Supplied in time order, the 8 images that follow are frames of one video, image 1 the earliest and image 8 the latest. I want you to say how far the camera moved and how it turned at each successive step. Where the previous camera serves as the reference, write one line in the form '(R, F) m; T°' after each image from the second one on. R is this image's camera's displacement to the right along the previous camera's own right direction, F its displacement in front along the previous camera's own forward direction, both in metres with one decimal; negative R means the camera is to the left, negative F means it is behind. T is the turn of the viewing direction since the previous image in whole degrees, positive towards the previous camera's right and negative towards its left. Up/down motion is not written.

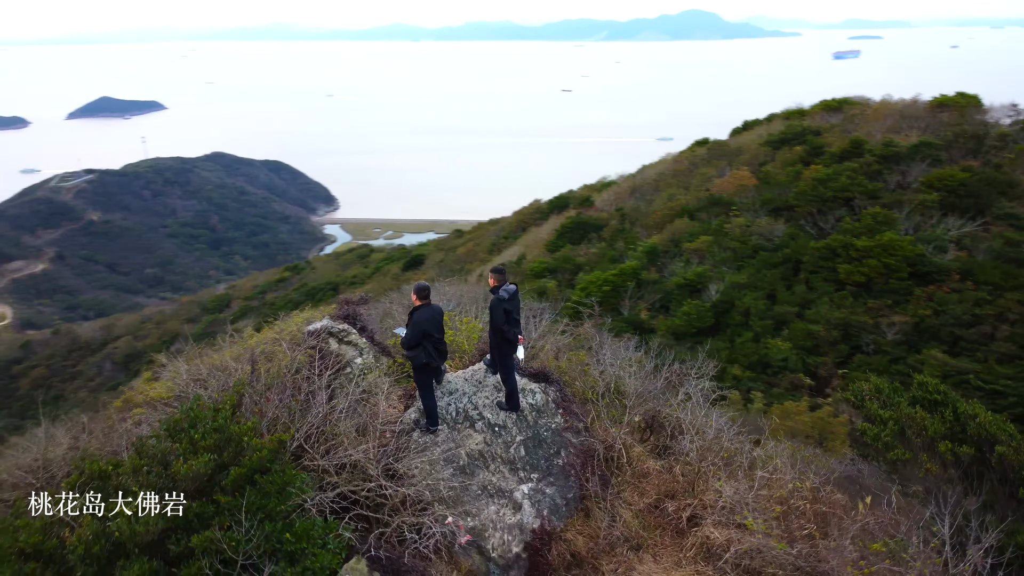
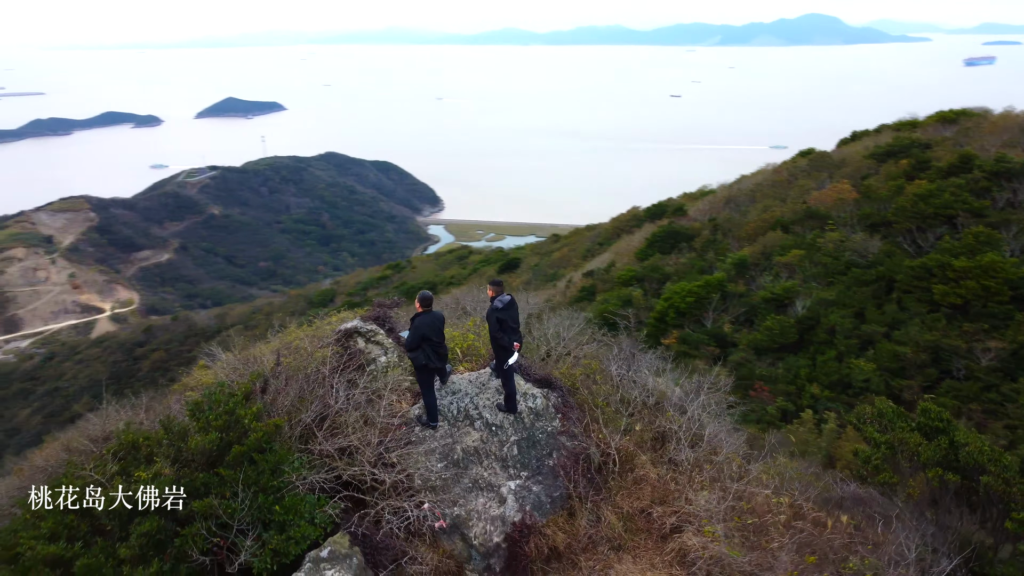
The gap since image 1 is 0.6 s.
(+0.3, -0.2) m; -7°
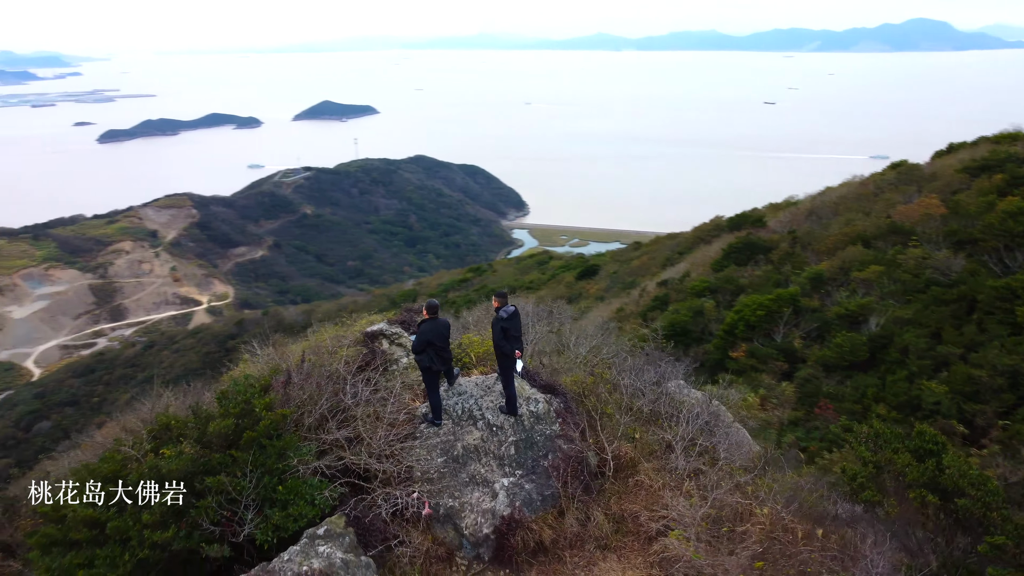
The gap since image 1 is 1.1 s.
(+0.3, -0.2) m; -6°
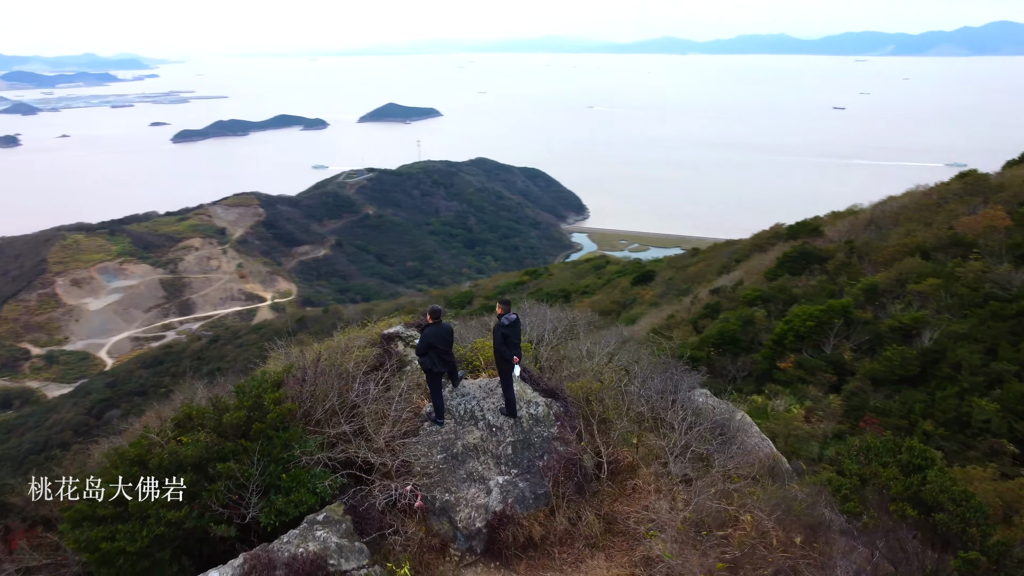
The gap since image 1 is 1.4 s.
(+0.2, -0.2) m; -4°
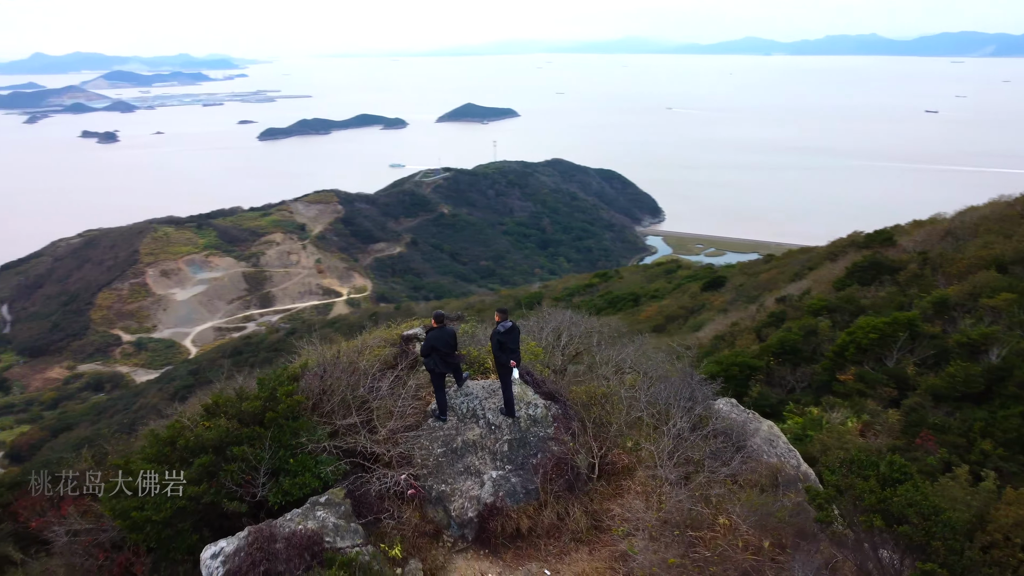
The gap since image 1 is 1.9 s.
(+0.3, -0.2) m; -5°
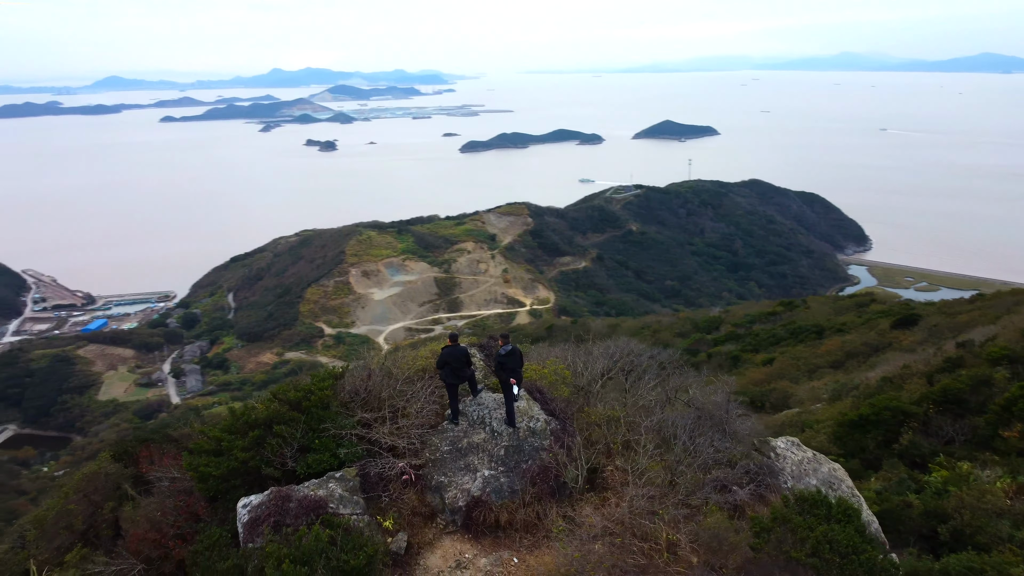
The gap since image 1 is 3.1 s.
(+0.9, -0.5) m; -13°
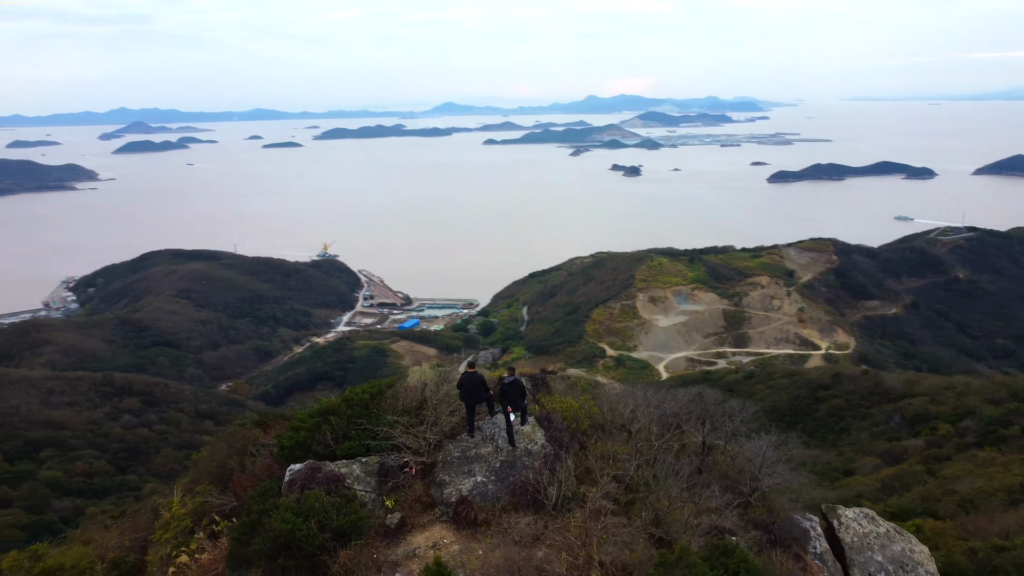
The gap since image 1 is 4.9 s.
(+1.6, -0.5) m; -21°
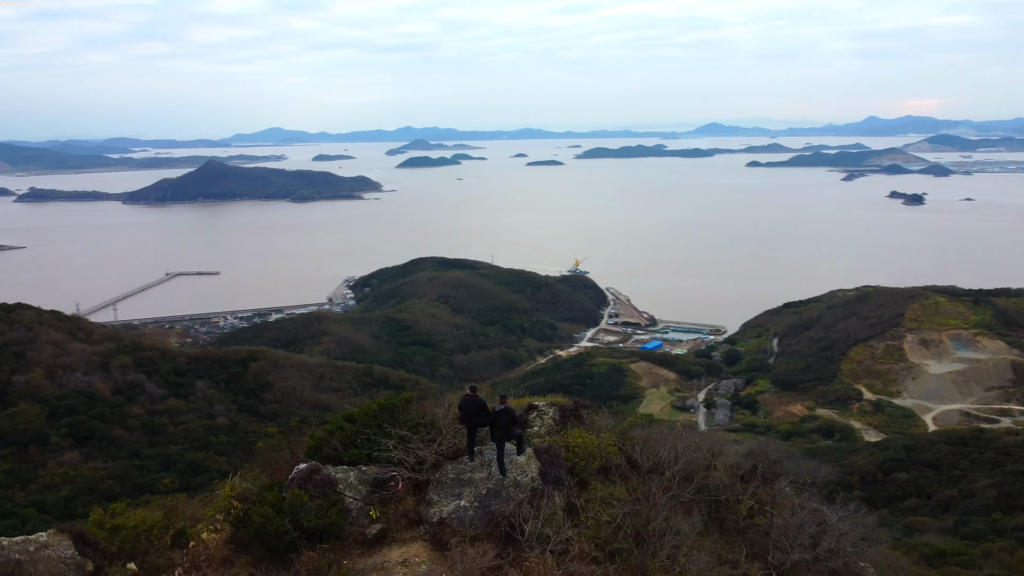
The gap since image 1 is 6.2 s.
(+1.4, +0.3) m; -18°
